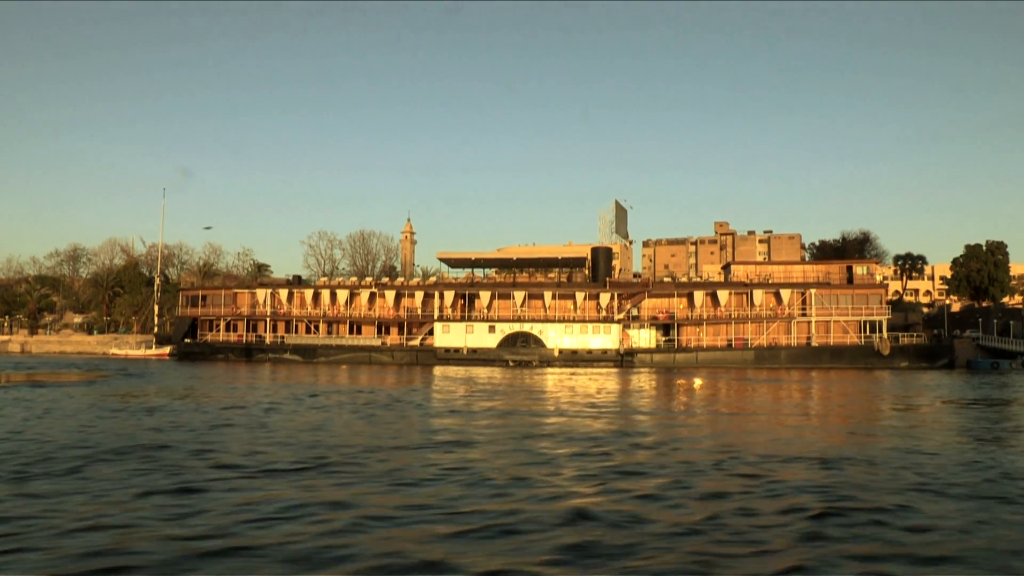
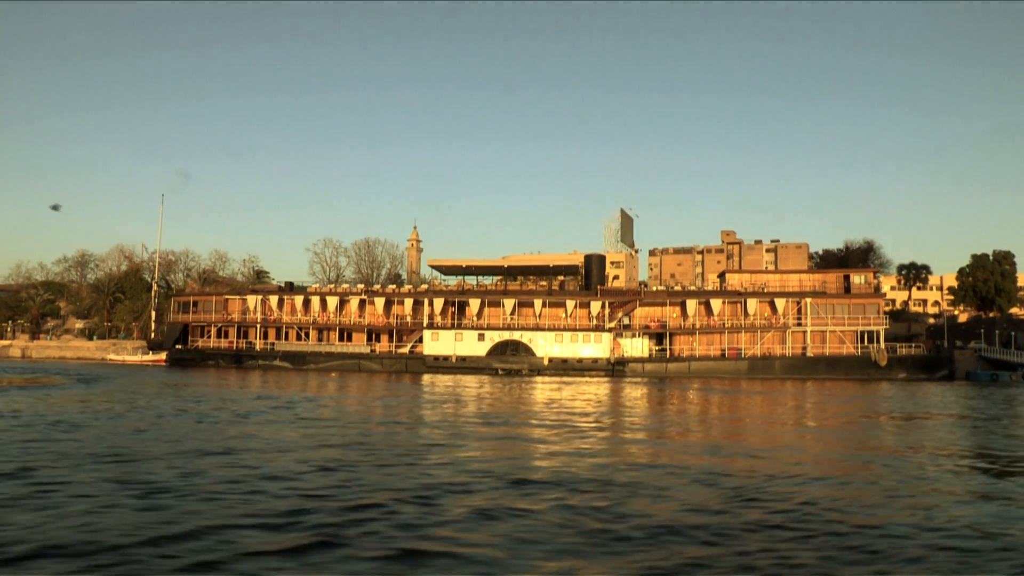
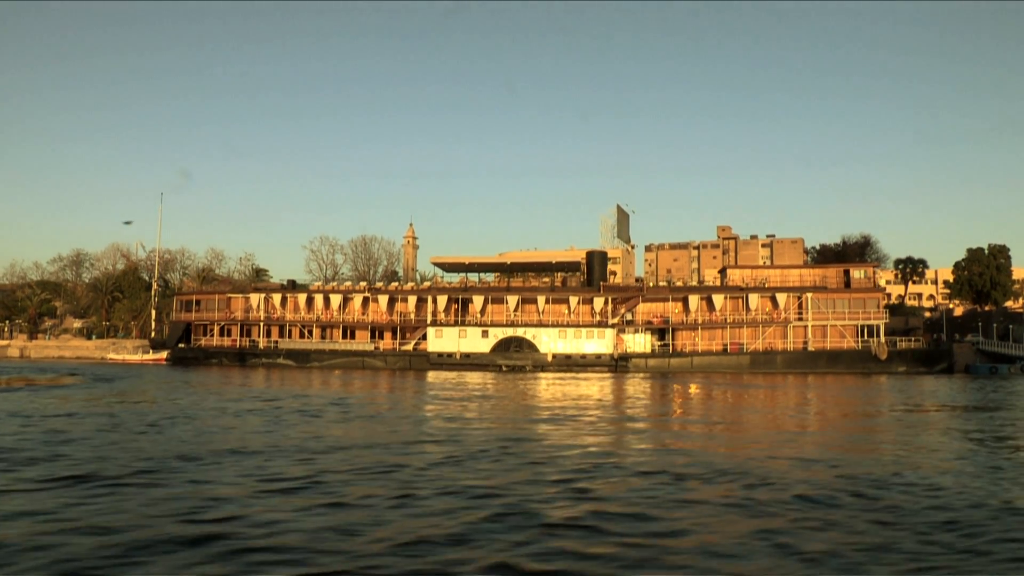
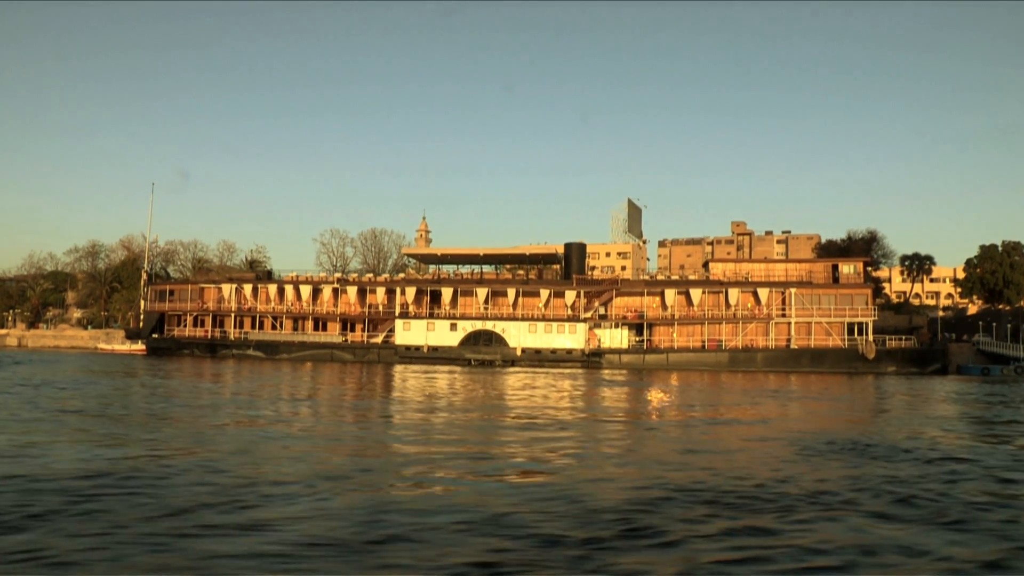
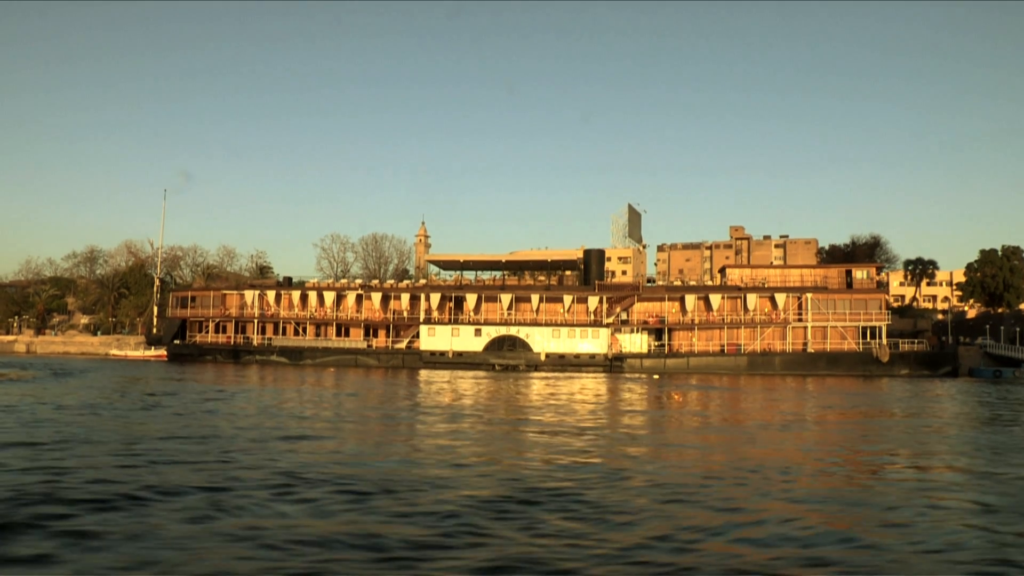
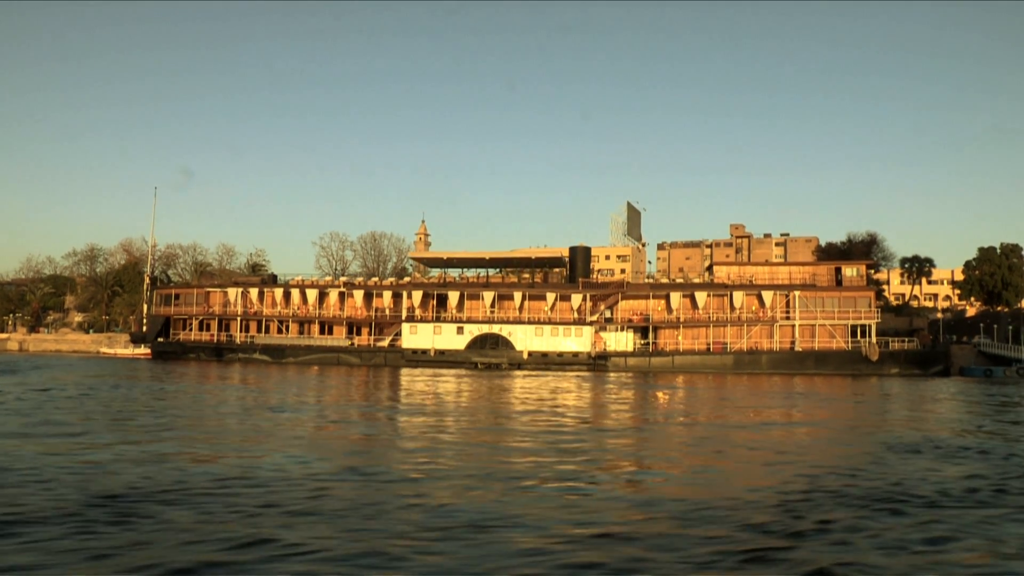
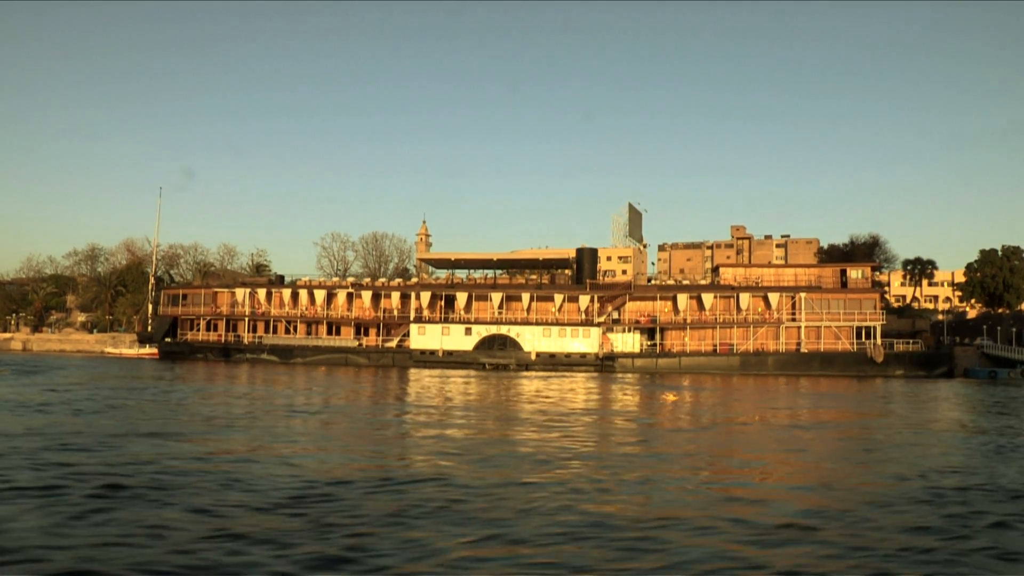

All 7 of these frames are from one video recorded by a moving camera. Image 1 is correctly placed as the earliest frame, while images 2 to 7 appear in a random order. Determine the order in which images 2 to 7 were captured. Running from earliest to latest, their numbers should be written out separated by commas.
3, 2, 5, 7, 6, 4
